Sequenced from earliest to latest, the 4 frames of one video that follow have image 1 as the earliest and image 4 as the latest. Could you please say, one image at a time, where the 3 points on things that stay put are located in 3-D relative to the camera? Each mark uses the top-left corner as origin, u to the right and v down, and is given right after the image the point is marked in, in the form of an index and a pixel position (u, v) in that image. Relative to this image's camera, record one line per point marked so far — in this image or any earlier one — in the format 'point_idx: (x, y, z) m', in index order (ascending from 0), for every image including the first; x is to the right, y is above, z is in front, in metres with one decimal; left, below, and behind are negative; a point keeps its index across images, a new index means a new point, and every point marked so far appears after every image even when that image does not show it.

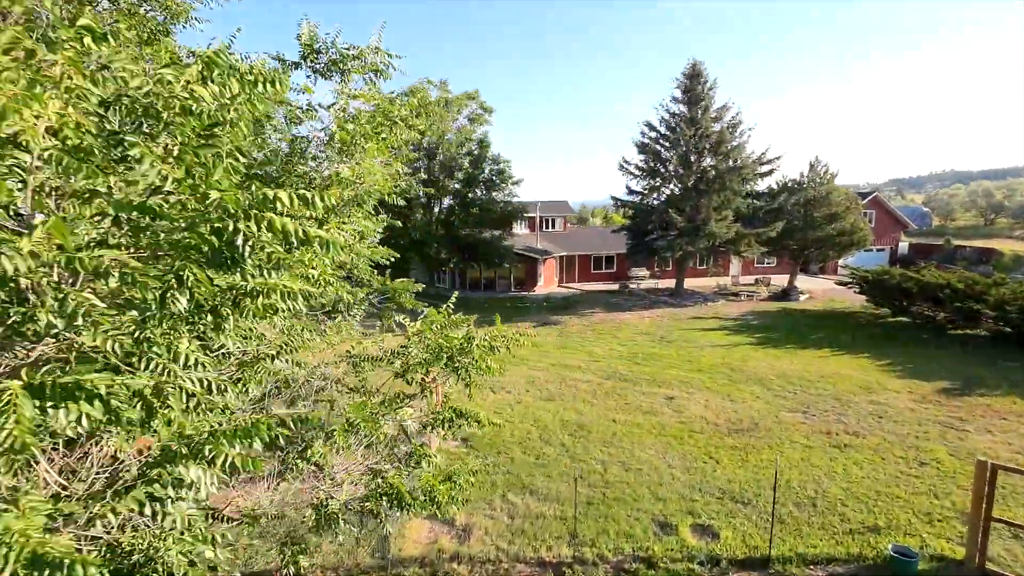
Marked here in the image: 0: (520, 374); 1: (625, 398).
0: (+0.2, -2.2, +12.1) m
1: (+2.5, -2.4, +10.3) m
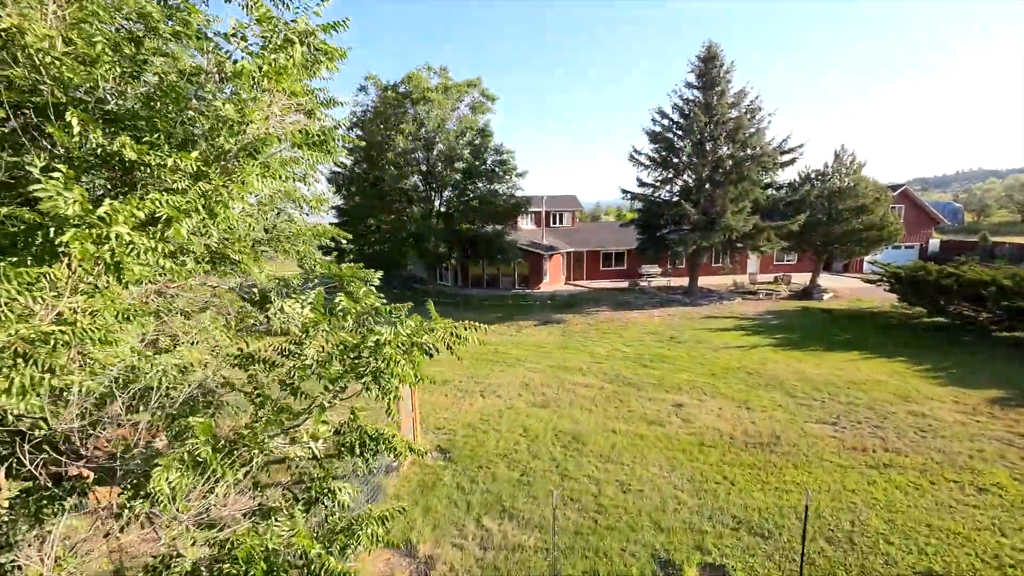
0: (+0.1, -2.1, +11.0) m
1: (+2.2, -2.3, +9.2) m
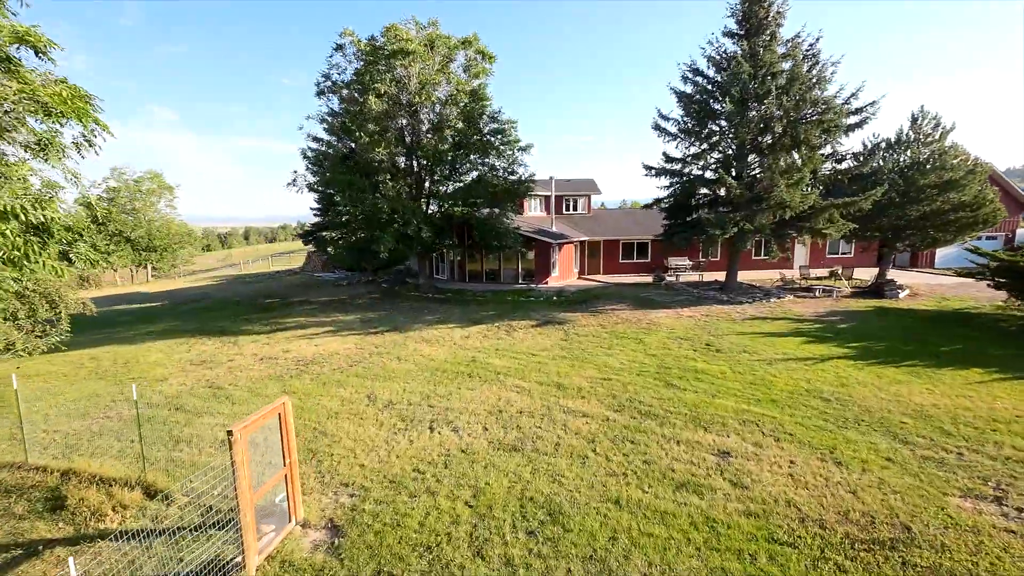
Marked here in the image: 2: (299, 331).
0: (-0.4, -1.8, +7.9) m
1: (+1.7, -2.1, +6.0) m
2: (-5.9, -1.2, +13.2) m
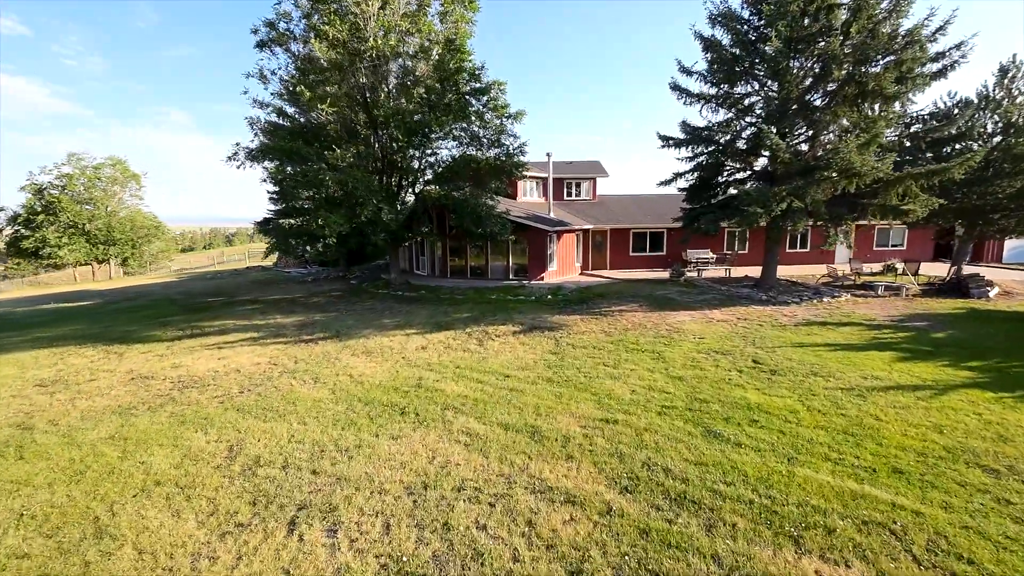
0: (-1.0, -1.7, +4.8) m
1: (+1.0, -1.9, +2.9) m
2: (-6.4, -1.1, +10.2) m
